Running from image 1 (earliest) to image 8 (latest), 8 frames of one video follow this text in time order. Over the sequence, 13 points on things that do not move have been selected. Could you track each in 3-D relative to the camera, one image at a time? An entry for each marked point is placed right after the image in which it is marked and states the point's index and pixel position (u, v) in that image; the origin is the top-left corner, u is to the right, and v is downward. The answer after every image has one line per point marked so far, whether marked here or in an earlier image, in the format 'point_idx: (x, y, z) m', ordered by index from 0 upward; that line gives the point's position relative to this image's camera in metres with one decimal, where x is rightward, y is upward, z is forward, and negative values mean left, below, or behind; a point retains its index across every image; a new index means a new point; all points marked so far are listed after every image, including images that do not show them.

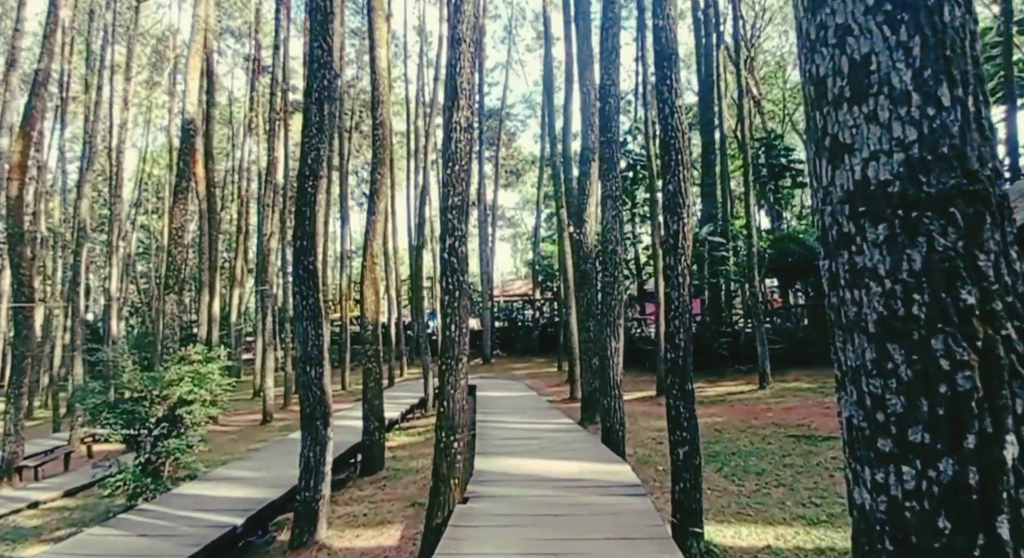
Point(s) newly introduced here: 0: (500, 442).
0: (-0.1, -1.7, +6.6) m
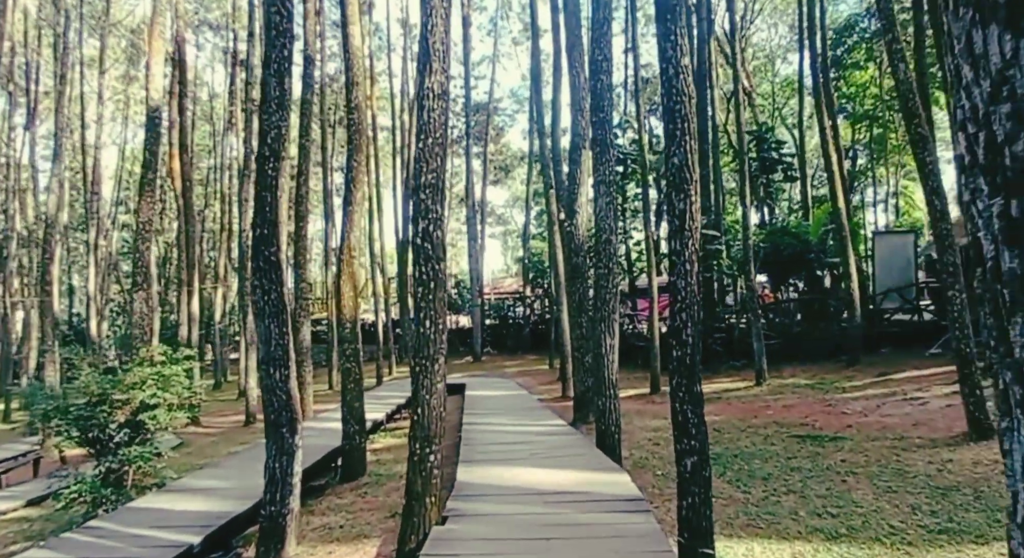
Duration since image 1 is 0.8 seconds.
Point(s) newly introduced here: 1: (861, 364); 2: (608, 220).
0: (-0.2, -1.6, +6.1) m
1: (+6.4, -1.5, +11.5) m
2: (+1.0, +0.6, +6.7) m
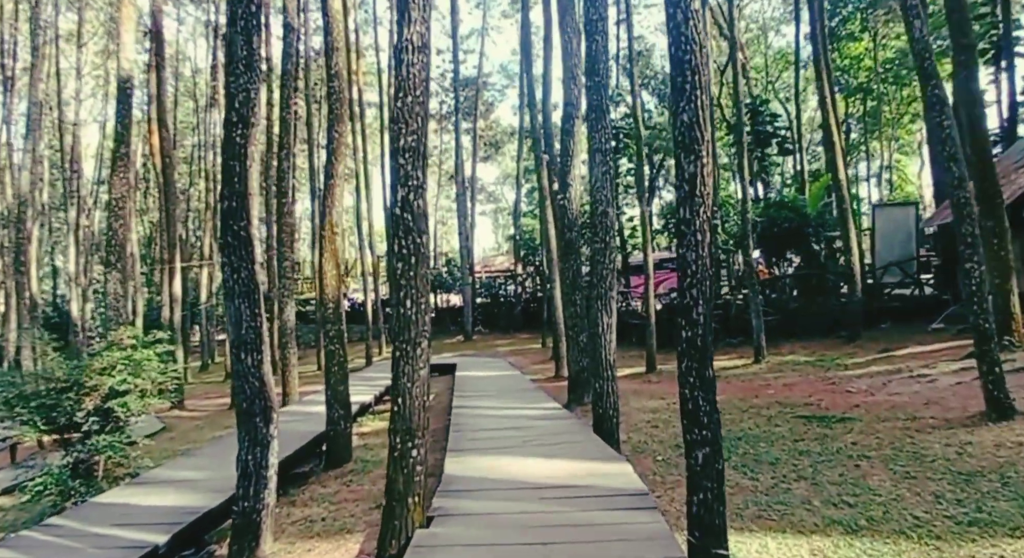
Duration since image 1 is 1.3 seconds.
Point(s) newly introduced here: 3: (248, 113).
0: (-0.3, -1.4, +5.8) m
1: (+6.2, -1.1, +11.2) m
2: (+0.9, +0.9, +6.3) m
3: (-2.2, +1.3, +5.3) m
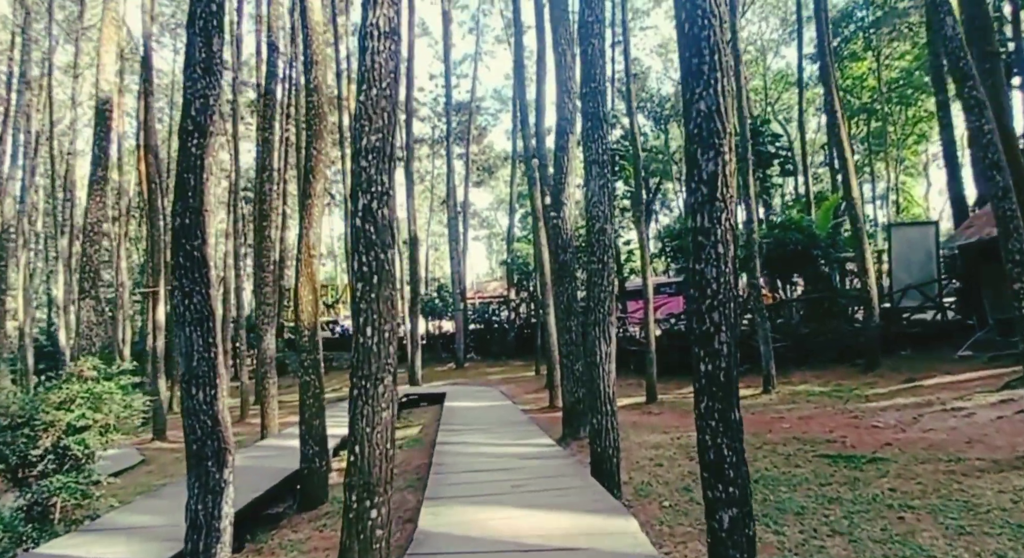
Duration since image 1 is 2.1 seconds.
0: (-0.4, -1.6, +5.1) m
1: (+6.1, -1.5, +10.7) m
2: (+0.8, +0.6, +5.7) m
3: (-2.3, +1.2, +4.7) m
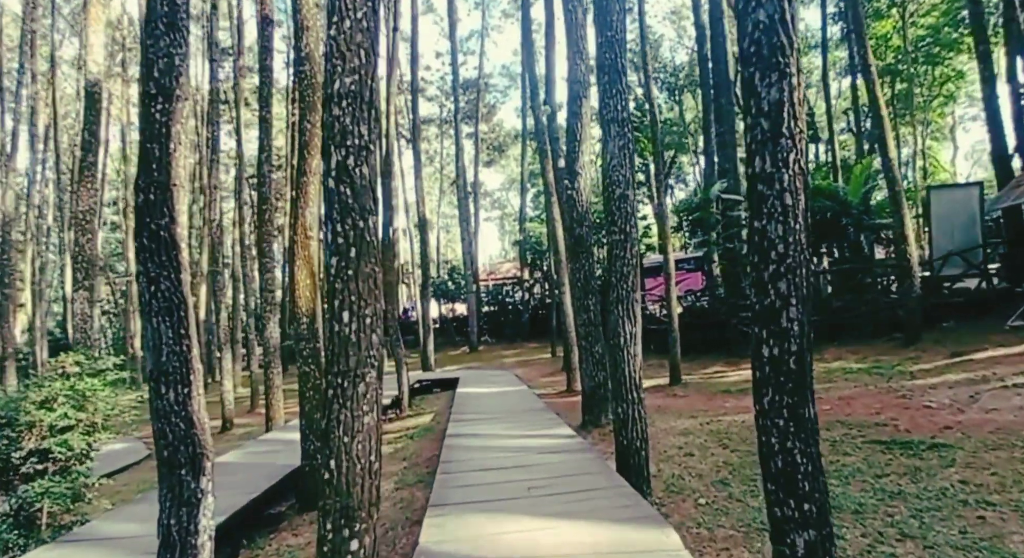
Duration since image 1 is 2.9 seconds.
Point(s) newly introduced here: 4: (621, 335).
0: (-0.3, -1.4, +4.6) m
1: (+6.3, -1.0, +10.0) m
2: (+0.9, +0.9, +5.1) m
3: (-2.2, +1.3, +4.2) m
4: (+0.8, -0.4, +5.0) m
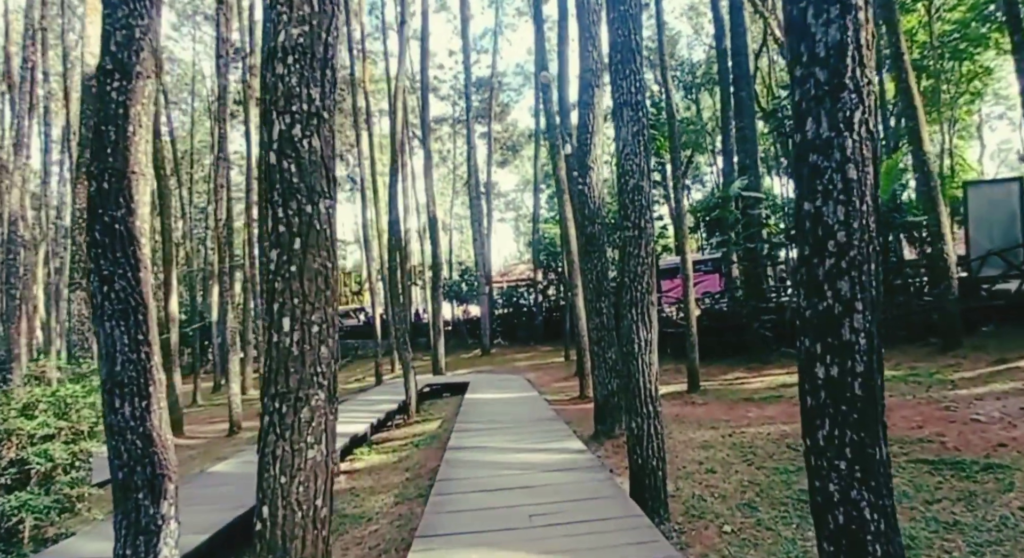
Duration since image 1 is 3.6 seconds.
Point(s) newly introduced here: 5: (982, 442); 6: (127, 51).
0: (-0.3, -1.4, +4.1) m
1: (+6.5, -1.0, +9.4) m
2: (+0.9, +0.9, +4.6) m
3: (-2.2, +1.3, +3.7) m
4: (+0.9, -0.4, +4.5) m
5: (+3.6, -1.2, +5.0) m
6: (-2.2, +1.3, +3.7) m
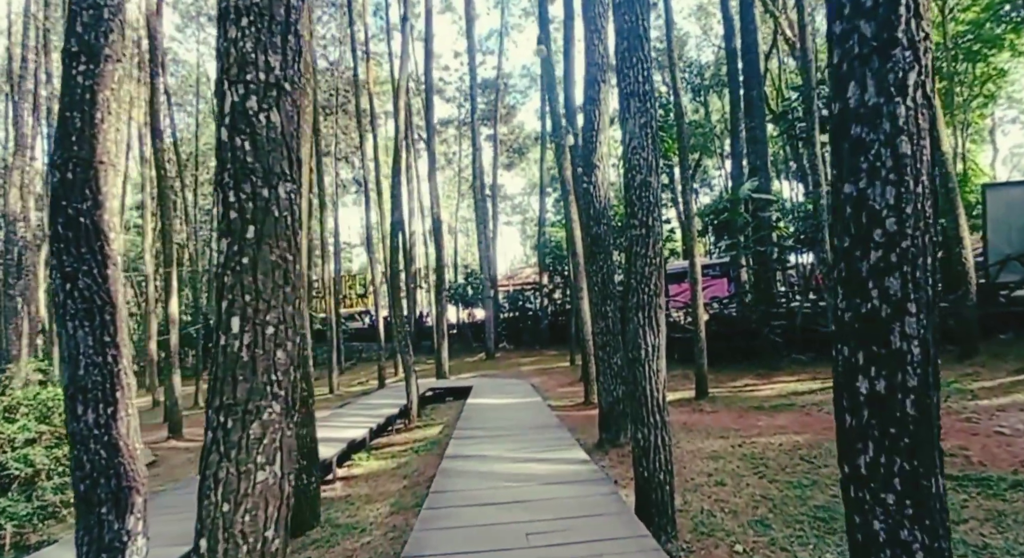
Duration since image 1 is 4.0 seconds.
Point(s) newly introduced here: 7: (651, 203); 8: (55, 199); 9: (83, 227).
0: (-0.3, -1.4, +3.9) m
1: (+6.5, -1.1, +9.0) m
2: (+0.9, +0.8, +4.4) m
3: (-2.2, +1.3, +3.5) m
4: (+0.8, -0.4, +4.2) m
5: (+3.6, -1.3, +4.7) m
6: (-2.2, +1.3, +3.5) m
7: (+0.9, +0.5, +4.3) m
8: (-2.3, +0.4, +3.3) m
9: (-2.2, +0.3, +3.3) m
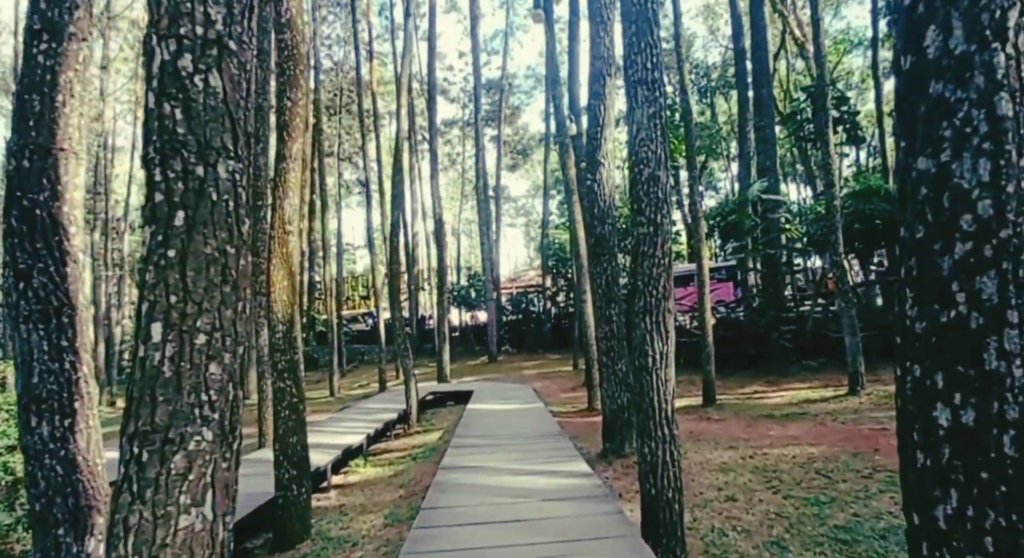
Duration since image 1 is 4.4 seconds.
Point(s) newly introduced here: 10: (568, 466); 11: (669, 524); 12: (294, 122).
0: (-0.3, -1.4, +3.6) m
1: (+6.5, -1.1, +8.7) m
2: (+0.9, +0.8, +4.1) m
3: (-2.2, +1.3, +3.2) m
4: (+0.8, -0.5, +3.9) m
5: (+3.6, -1.3, +4.3) m
6: (-2.3, +1.3, +3.2) m
7: (+0.9, +0.5, +4.0) m
8: (-2.3, +0.4, +3.0) m
9: (-2.2, +0.3, +3.0) m
10: (+0.5, -1.6, +5.4) m
11: (+0.9, -1.4, +3.7) m
12: (-2.2, +1.6, +6.6) m
